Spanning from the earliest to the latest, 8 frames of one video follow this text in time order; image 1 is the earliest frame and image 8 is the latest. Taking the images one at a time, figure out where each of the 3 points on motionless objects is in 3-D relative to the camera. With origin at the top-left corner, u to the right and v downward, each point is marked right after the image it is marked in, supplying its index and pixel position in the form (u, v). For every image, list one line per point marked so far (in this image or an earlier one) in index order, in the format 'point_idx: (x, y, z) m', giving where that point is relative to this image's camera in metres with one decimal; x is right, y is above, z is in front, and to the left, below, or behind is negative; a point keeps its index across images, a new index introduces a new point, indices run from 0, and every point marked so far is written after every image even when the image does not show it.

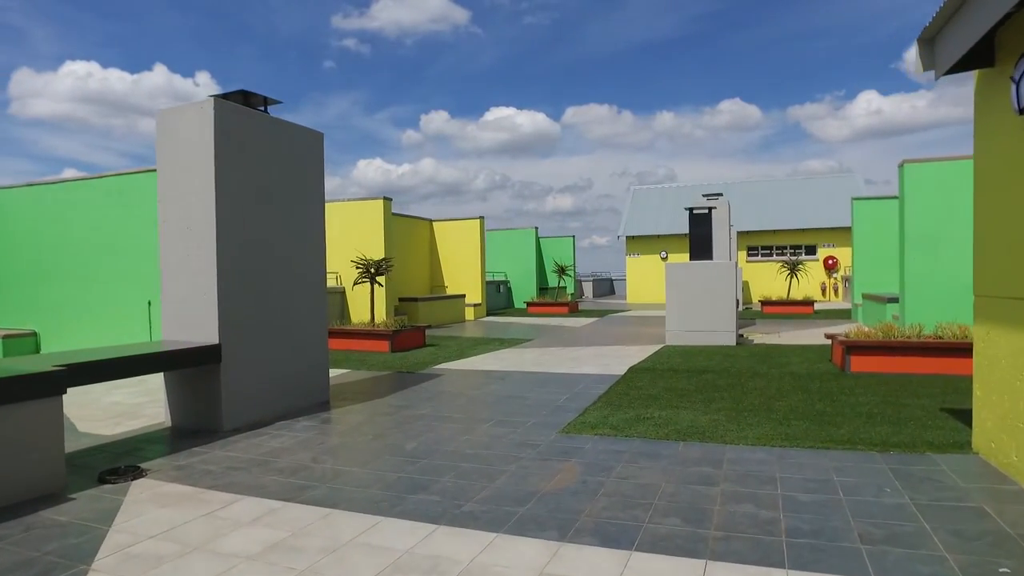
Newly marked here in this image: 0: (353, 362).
0: (-2.7, -1.3, +11.1) m
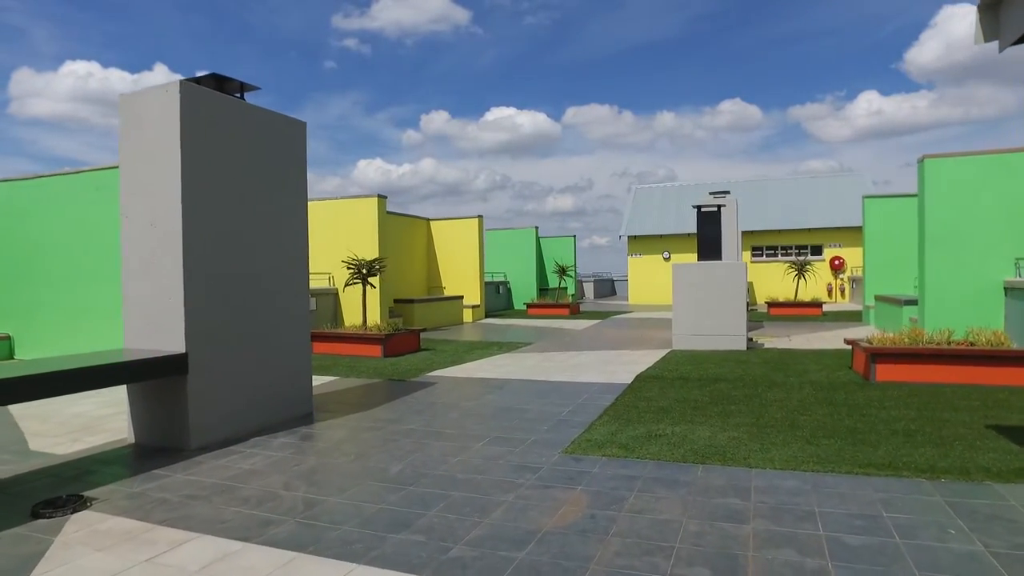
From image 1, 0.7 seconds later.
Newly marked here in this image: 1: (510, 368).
0: (-2.7, -1.3, +10.4) m
1: (0.0, -1.3, +10.3) m
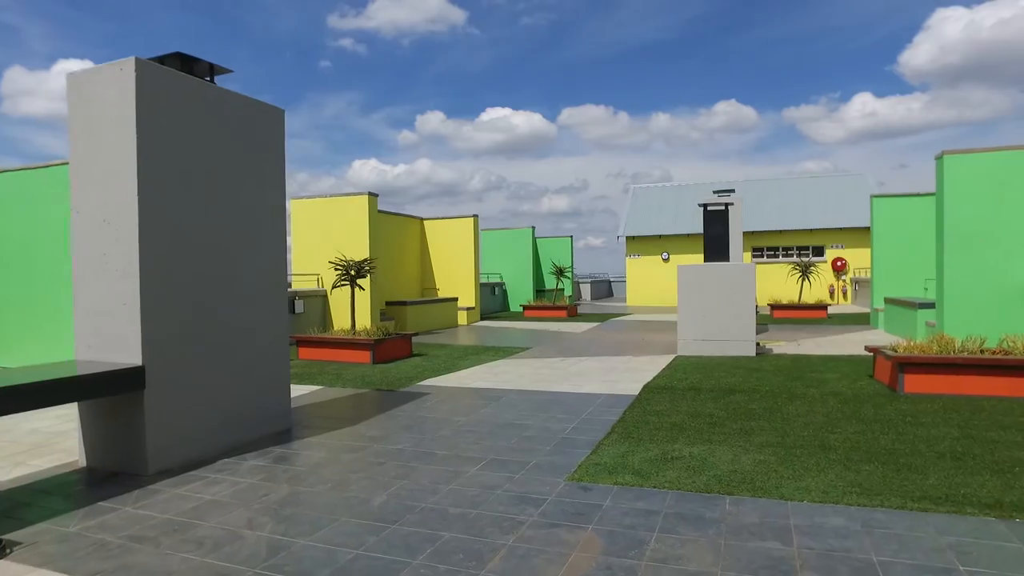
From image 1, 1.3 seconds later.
0: (-2.7, -1.3, +9.8) m
1: (-0.1, -1.3, +9.6) m
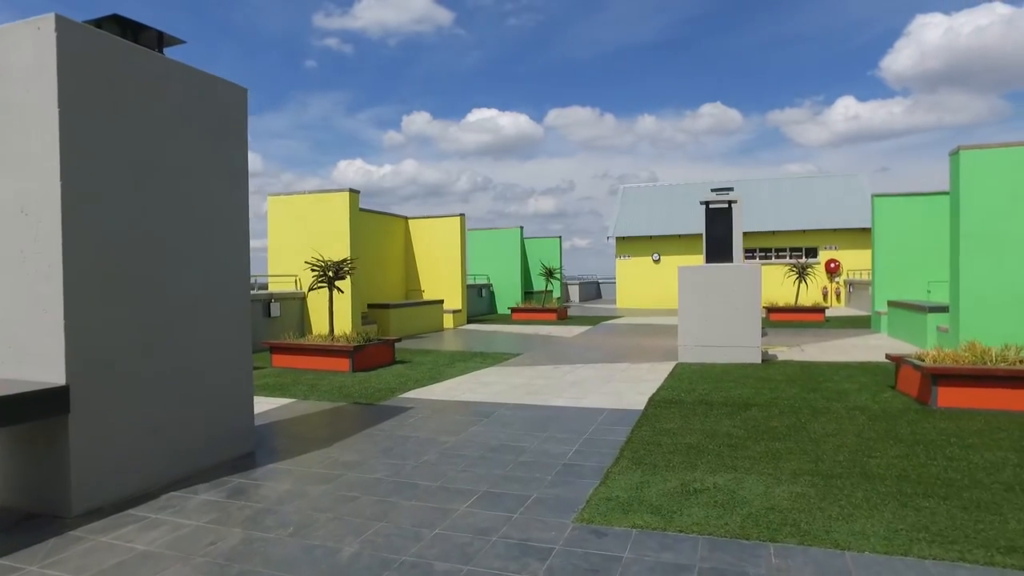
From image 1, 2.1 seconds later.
0: (-2.9, -1.4, +8.9) m
1: (-0.2, -1.3, +8.8) m
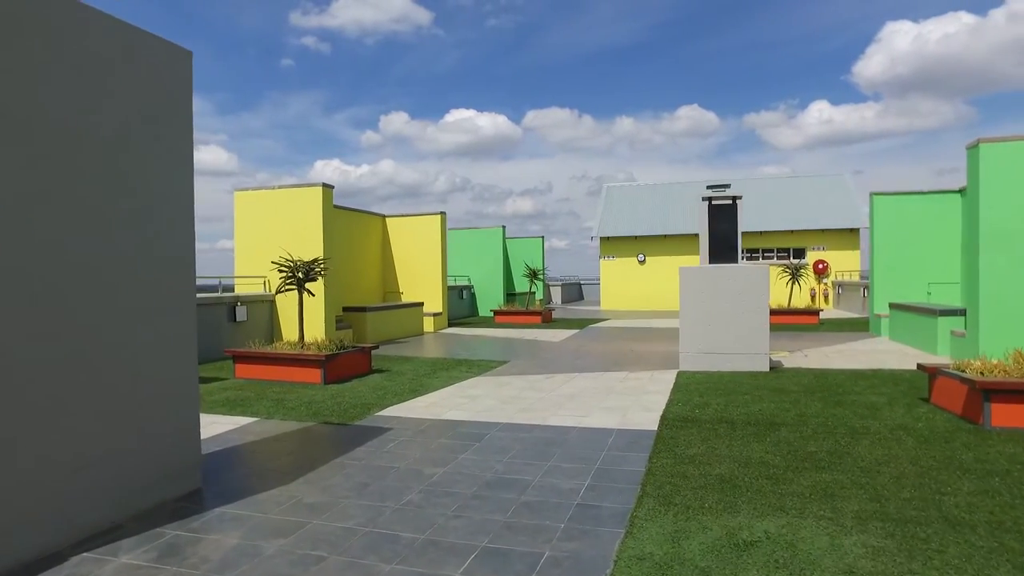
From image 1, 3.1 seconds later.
0: (-3.0, -1.4, +7.9) m
1: (-0.3, -1.4, +7.9) m
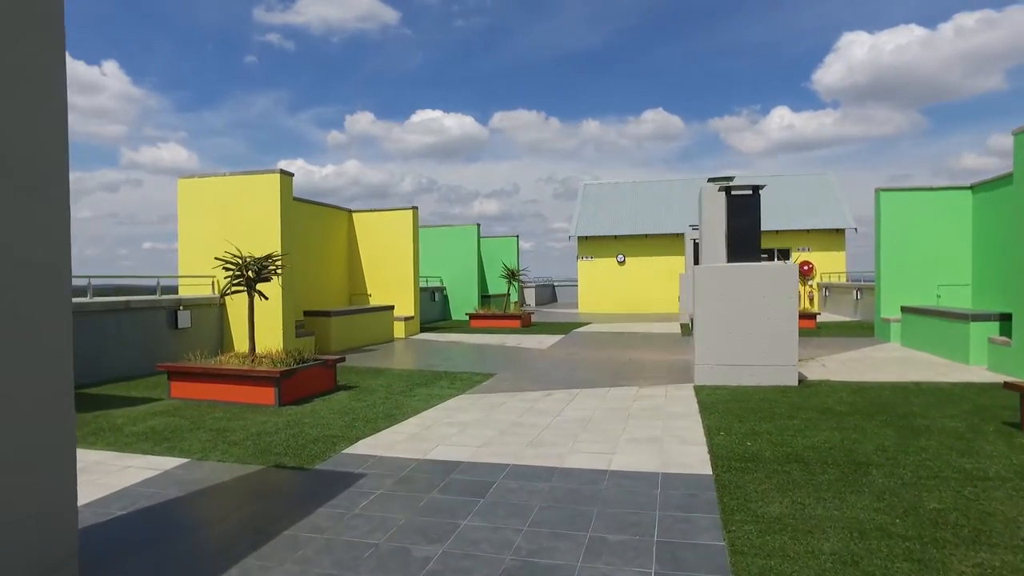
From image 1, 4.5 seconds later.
0: (-2.9, -1.4, +6.2) m
1: (-0.3, -1.4, +6.3) m
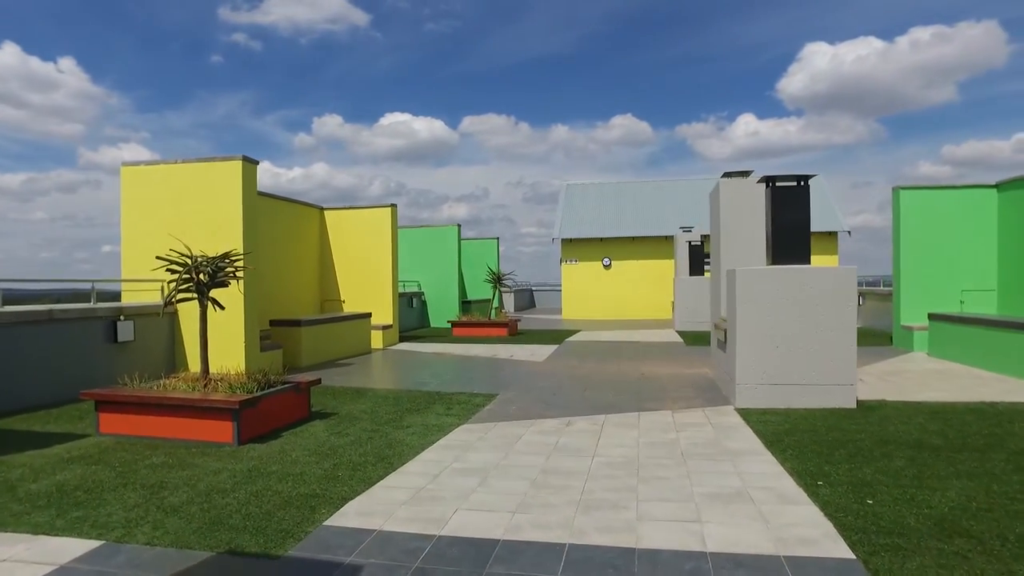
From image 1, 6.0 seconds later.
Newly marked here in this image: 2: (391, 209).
0: (-2.7, -1.5, +4.6) m
1: (0.0, -1.4, +4.8) m
2: (-2.9, +2.0, +16.1) m
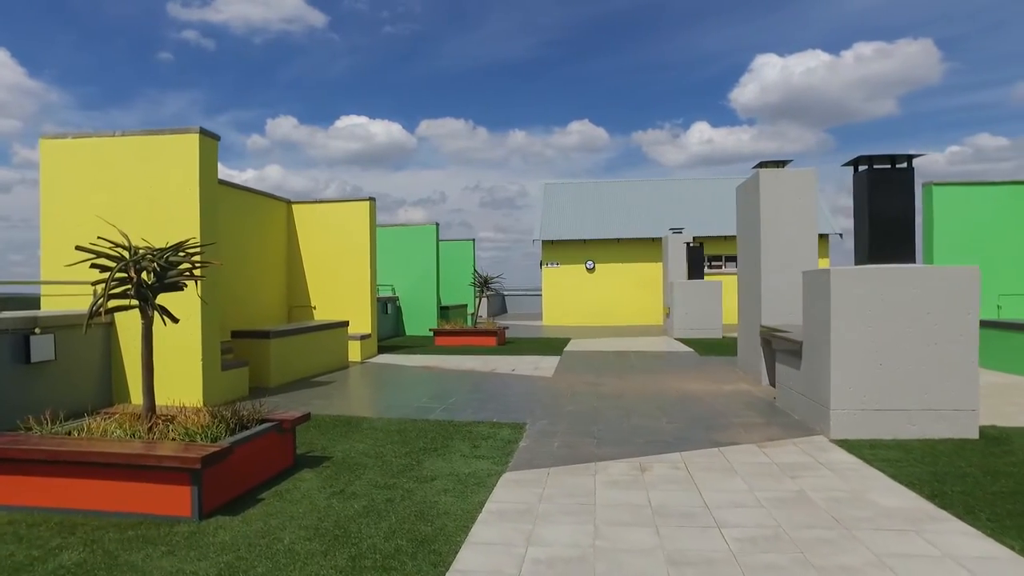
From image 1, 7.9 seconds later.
0: (-2.0, -1.5, +2.7) m
1: (+0.6, -1.5, +3.1) m
2: (-3.0, +1.9, +14.2) m
